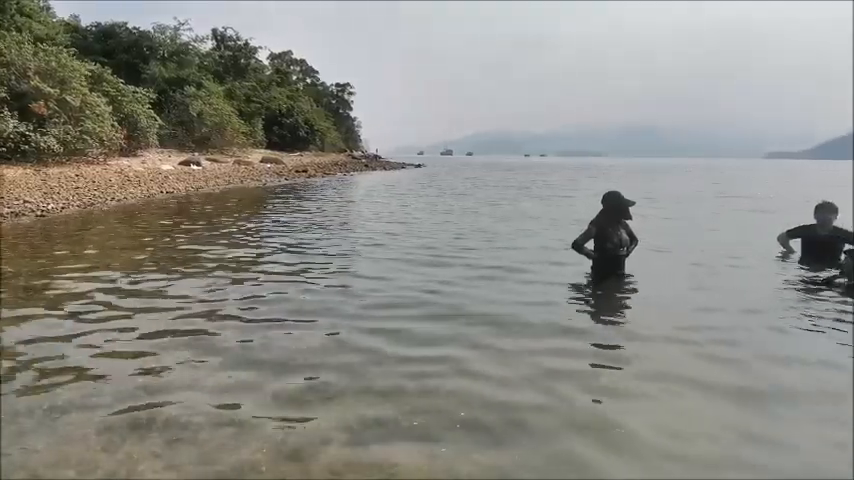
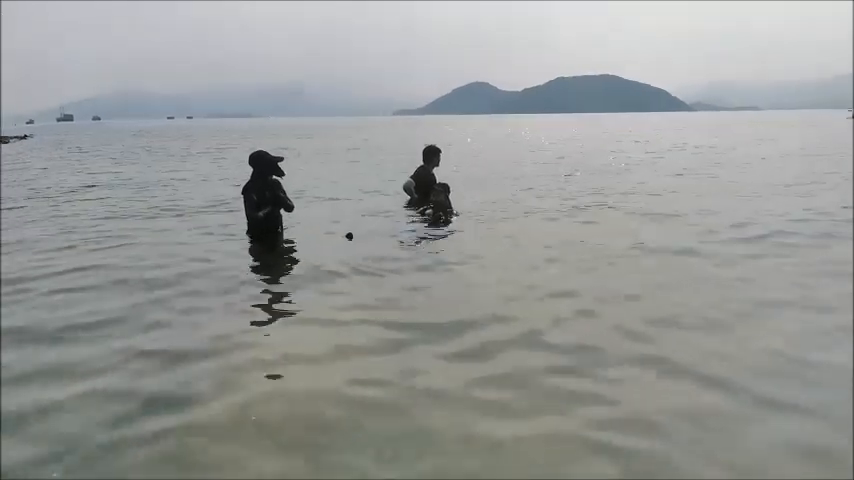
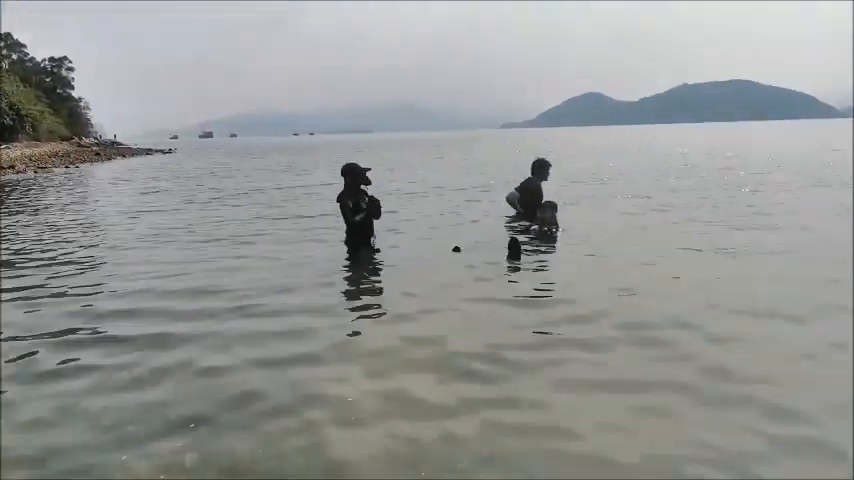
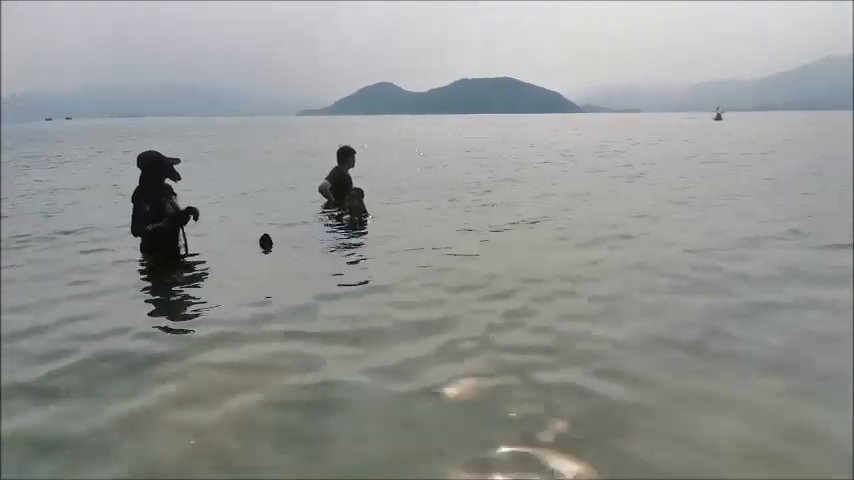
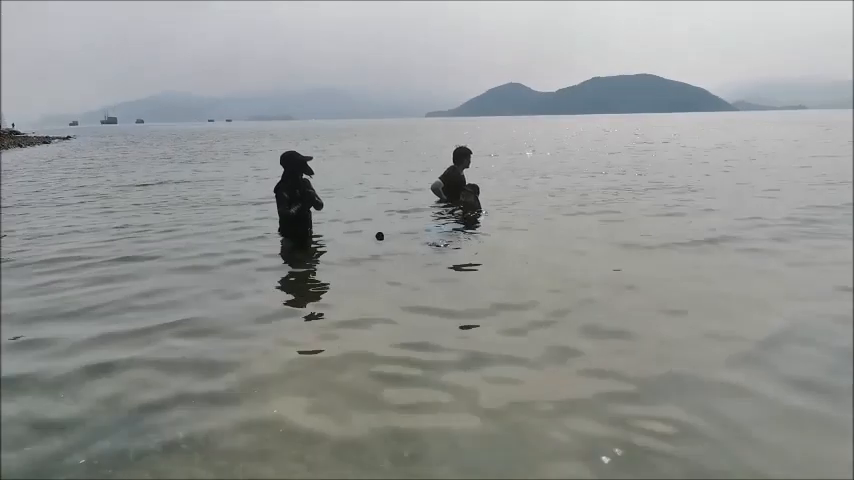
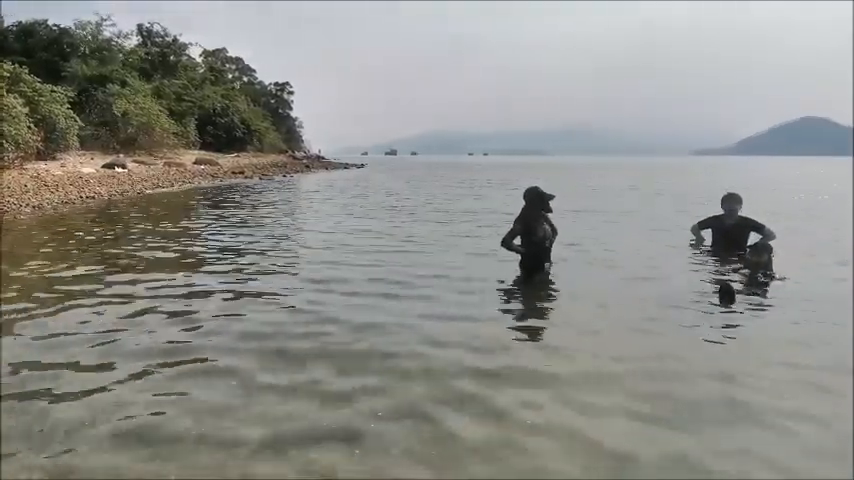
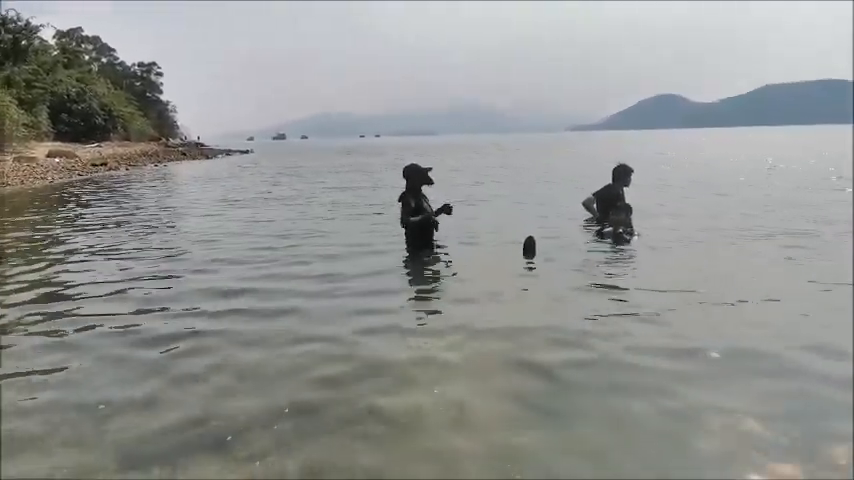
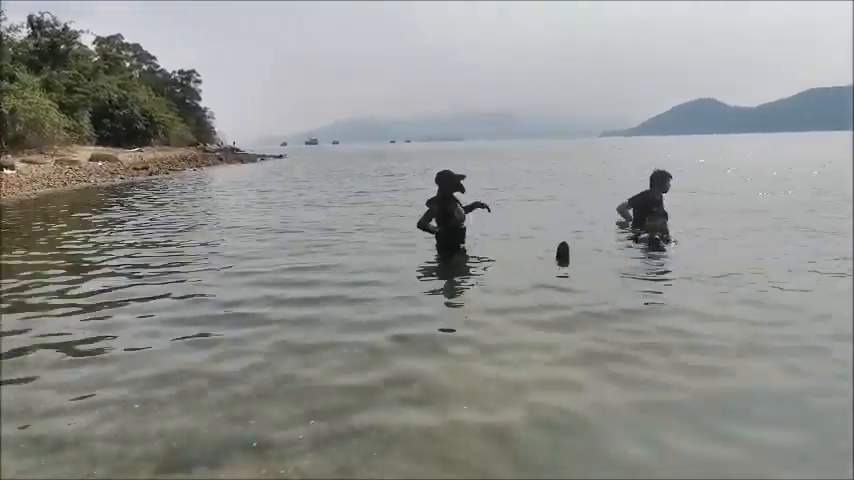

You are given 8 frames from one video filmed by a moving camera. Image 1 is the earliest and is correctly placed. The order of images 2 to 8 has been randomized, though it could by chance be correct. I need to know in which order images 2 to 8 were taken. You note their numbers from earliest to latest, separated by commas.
6, 8, 7, 3, 5, 2, 4
